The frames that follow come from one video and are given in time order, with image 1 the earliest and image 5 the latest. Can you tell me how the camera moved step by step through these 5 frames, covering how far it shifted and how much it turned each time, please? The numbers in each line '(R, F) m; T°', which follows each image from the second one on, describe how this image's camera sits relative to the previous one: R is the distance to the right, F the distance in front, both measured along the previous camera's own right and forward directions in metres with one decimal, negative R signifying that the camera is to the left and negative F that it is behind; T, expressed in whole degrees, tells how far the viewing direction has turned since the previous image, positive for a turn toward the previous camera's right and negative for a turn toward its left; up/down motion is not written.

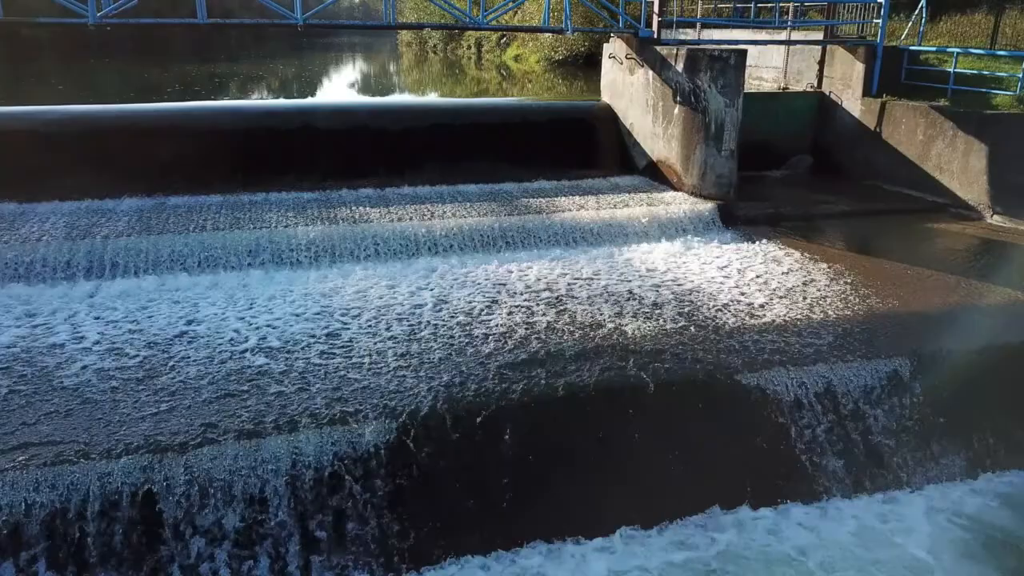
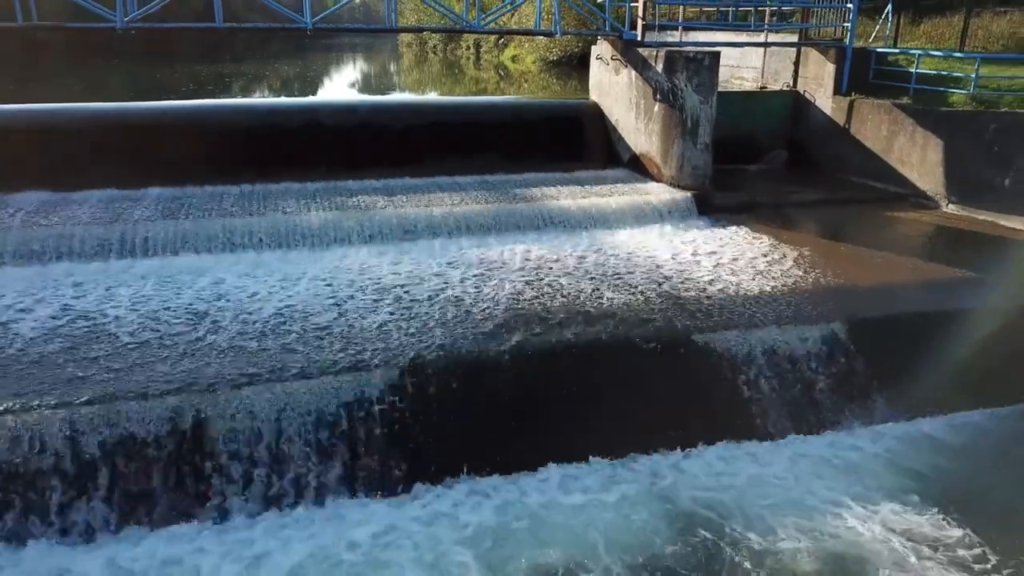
(+0.1, -0.7) m; 0°
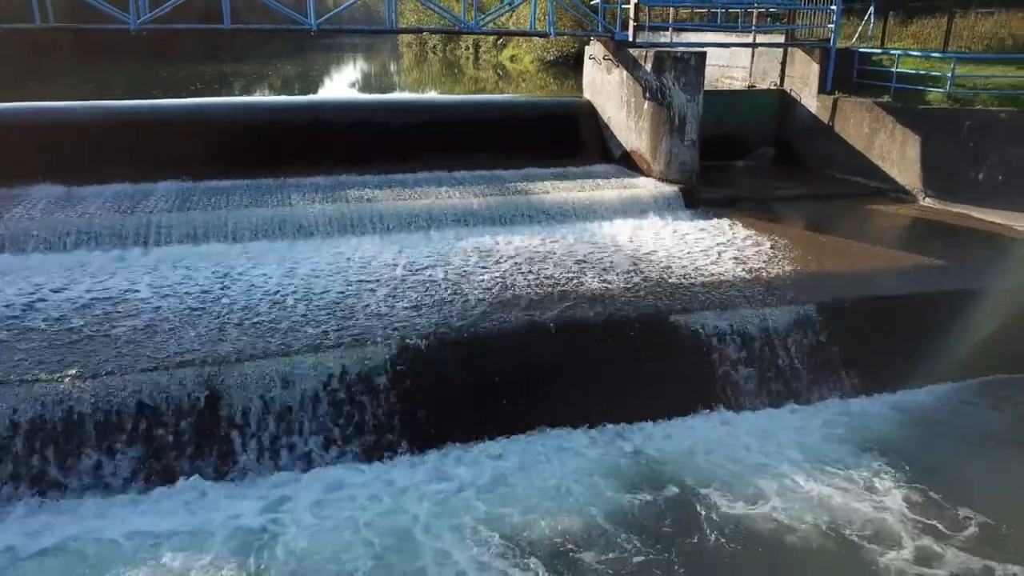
(+0.1, -0.4) m; 0°
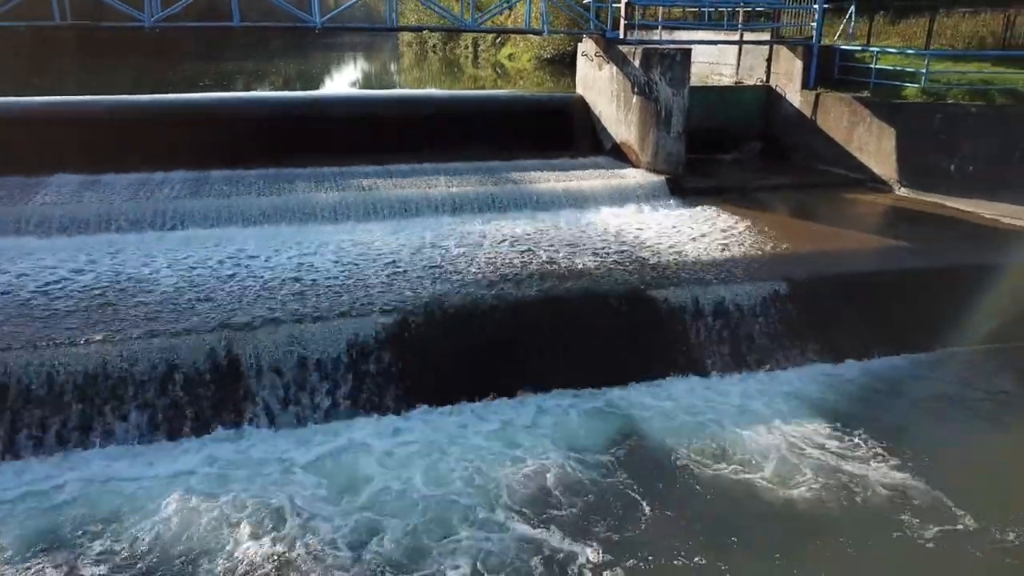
(+0.1, -0.5) m; 0°
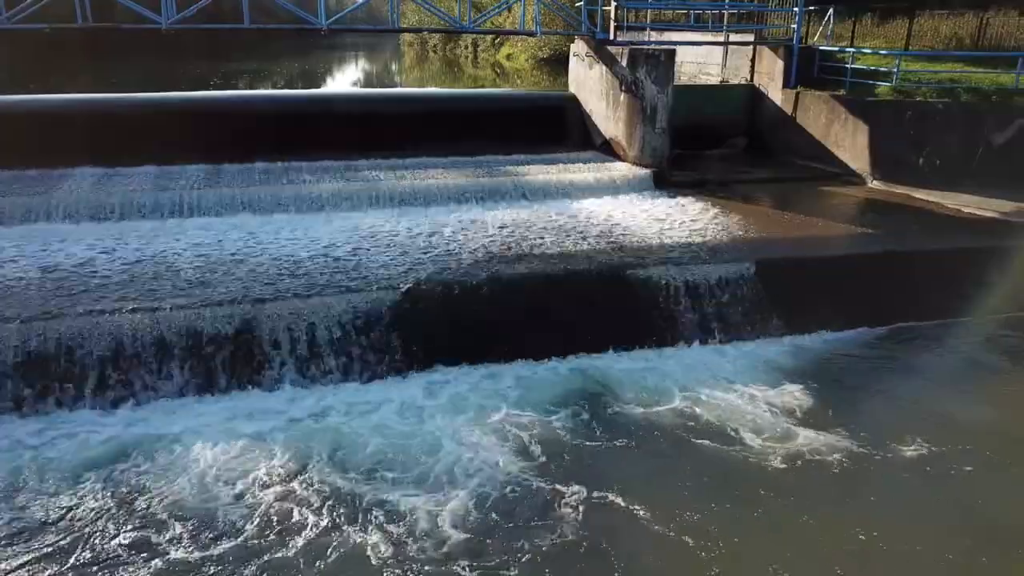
(+0.1, -0.6) m; 0°
